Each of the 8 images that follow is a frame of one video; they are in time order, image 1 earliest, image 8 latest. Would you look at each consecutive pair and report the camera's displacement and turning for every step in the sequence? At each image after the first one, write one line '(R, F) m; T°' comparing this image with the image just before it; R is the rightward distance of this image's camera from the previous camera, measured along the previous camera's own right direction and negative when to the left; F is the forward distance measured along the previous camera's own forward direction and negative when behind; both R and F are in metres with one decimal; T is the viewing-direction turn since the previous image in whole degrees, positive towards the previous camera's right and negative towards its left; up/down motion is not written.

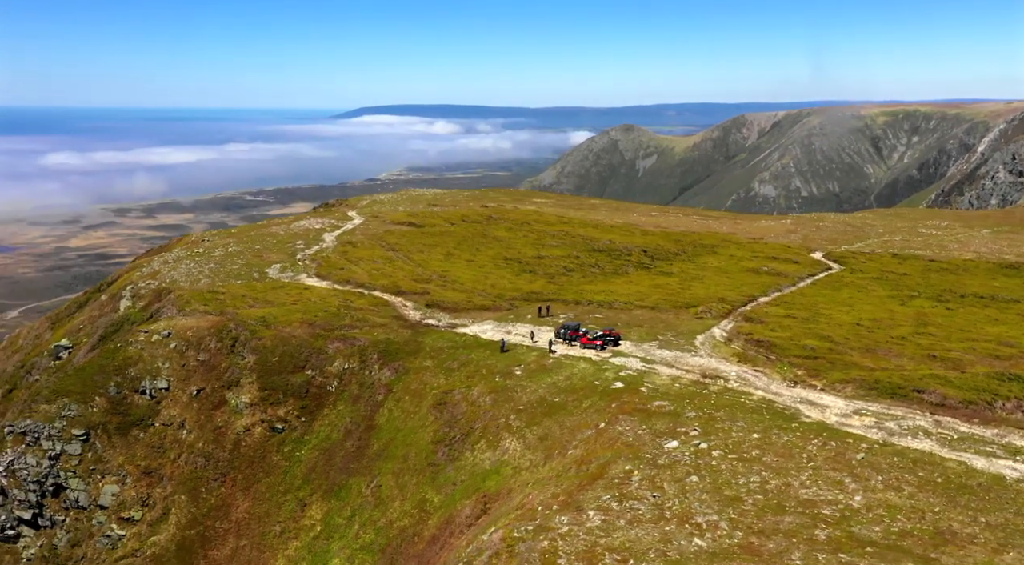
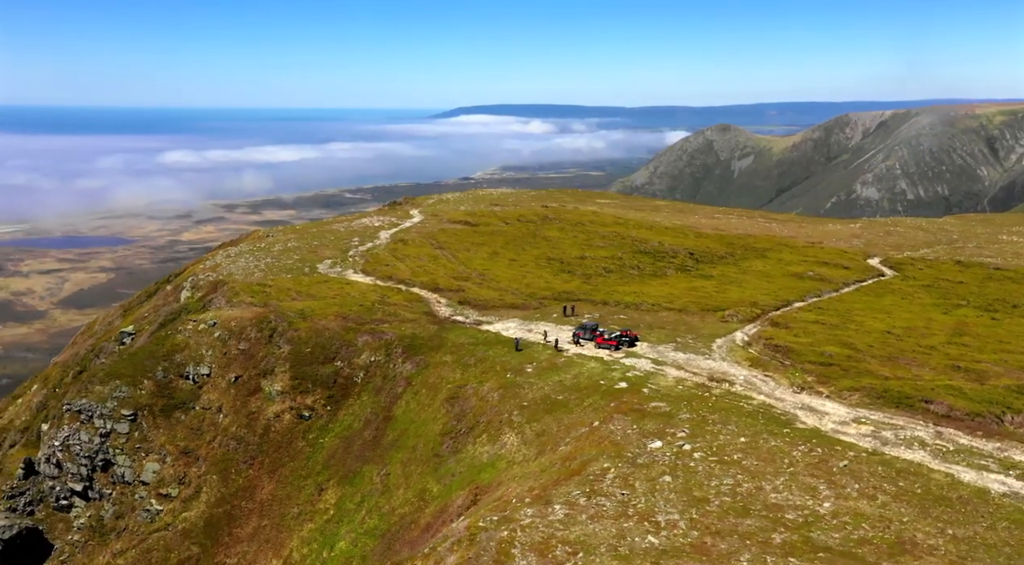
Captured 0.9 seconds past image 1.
(+5.6, -1.2) m; -6°
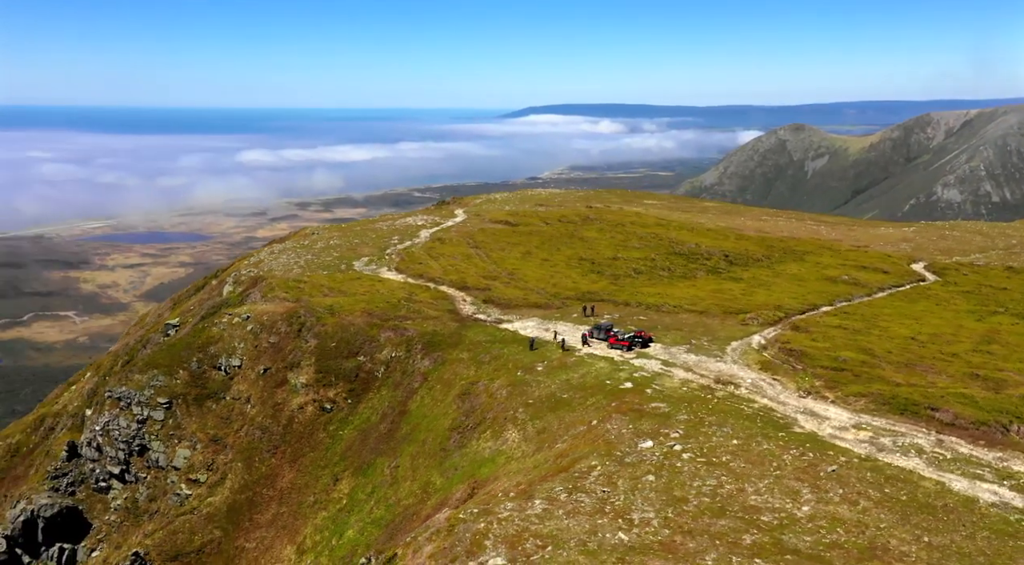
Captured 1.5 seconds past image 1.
(+3.9, -0.9) m; -4°
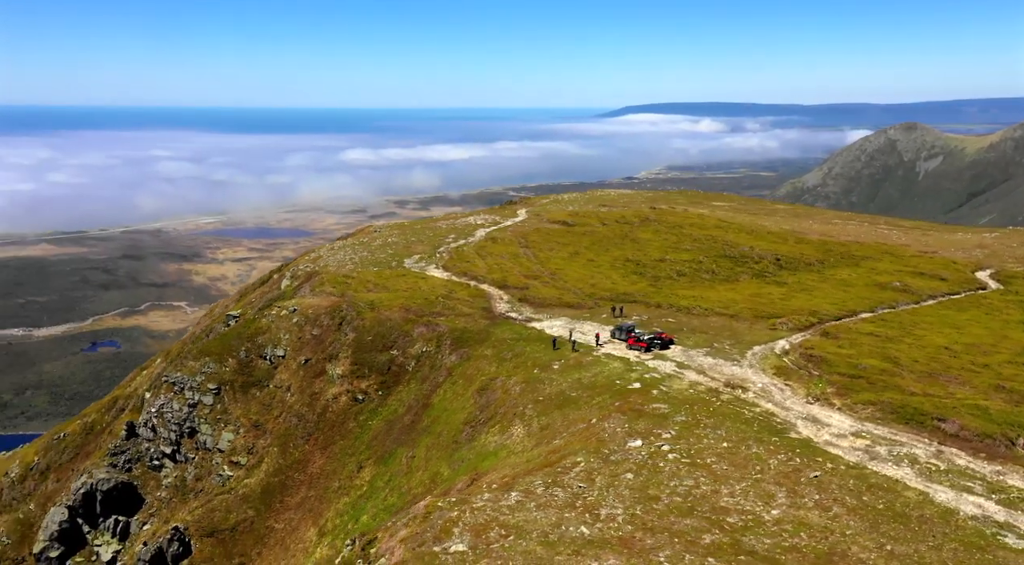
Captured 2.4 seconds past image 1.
(+5.6, -1.3) m; -6°
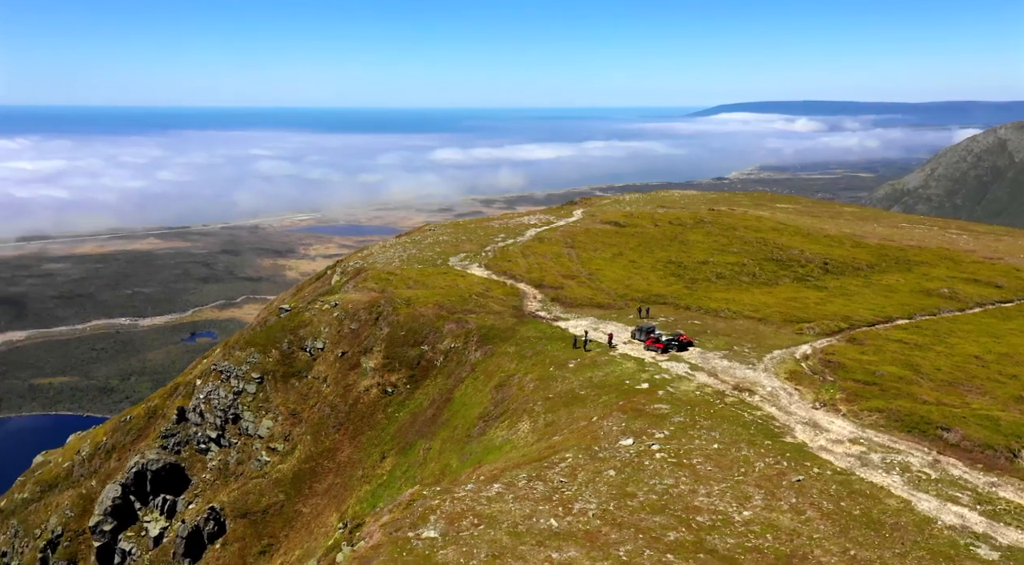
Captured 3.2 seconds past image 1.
(+5.1, -1.2) m; -5°
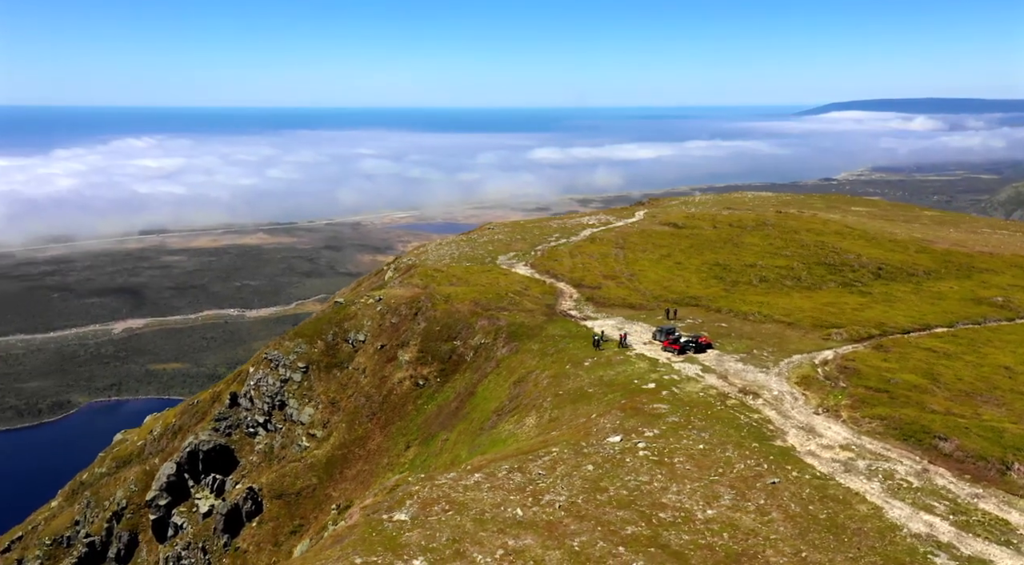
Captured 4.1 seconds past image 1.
(+5.9, -1.5) m; -6°
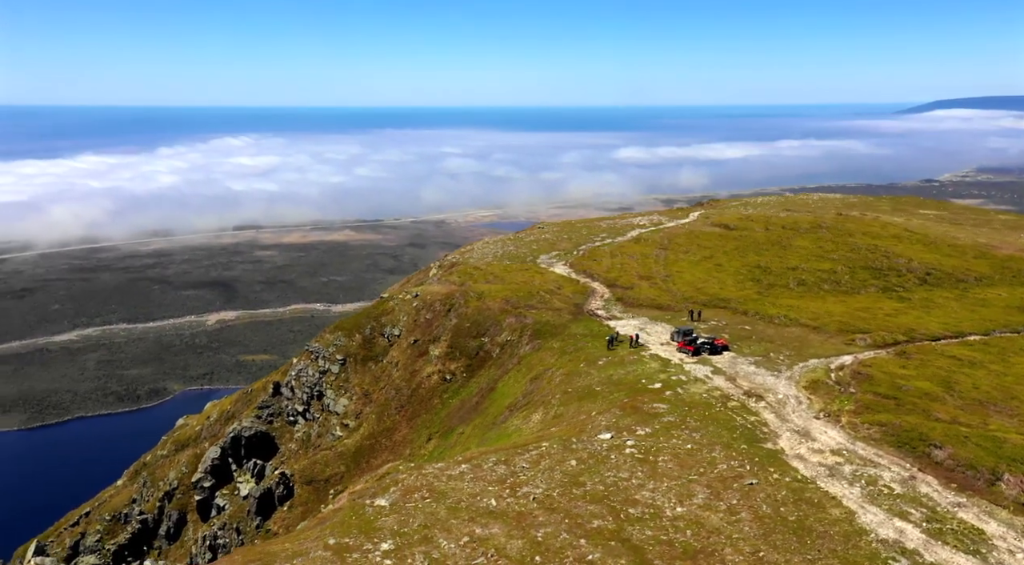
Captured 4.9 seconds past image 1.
(+5.1, -1.3) m; -5°
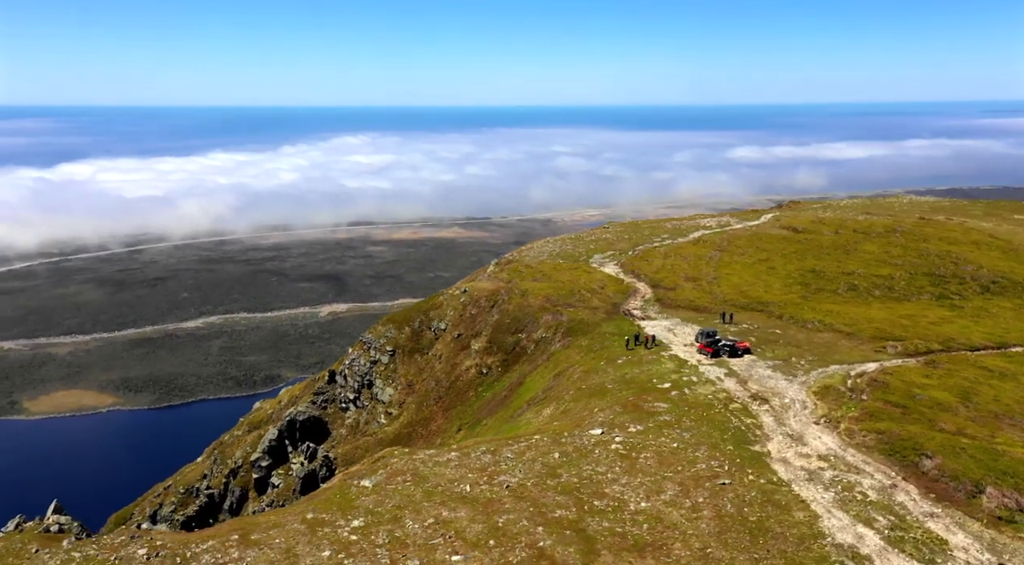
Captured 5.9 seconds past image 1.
(+6.6, -1.7) m; -7°
